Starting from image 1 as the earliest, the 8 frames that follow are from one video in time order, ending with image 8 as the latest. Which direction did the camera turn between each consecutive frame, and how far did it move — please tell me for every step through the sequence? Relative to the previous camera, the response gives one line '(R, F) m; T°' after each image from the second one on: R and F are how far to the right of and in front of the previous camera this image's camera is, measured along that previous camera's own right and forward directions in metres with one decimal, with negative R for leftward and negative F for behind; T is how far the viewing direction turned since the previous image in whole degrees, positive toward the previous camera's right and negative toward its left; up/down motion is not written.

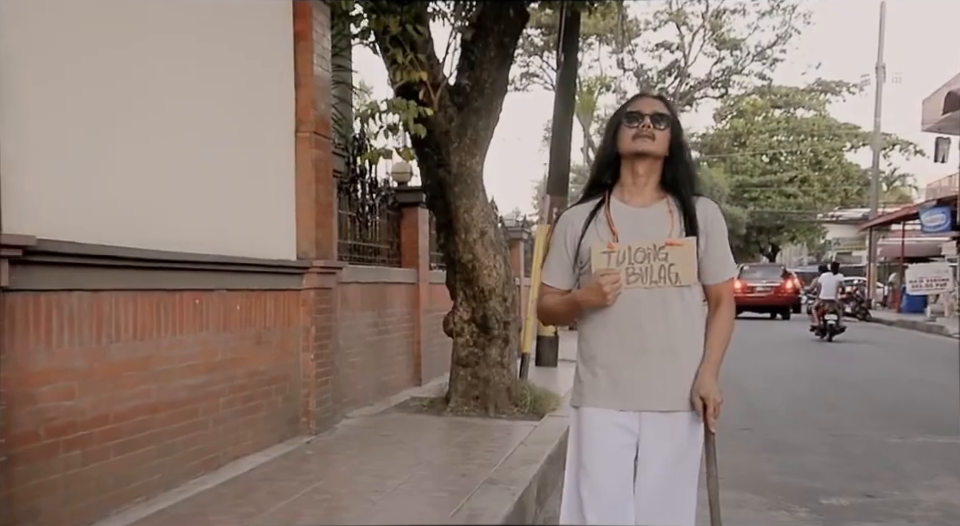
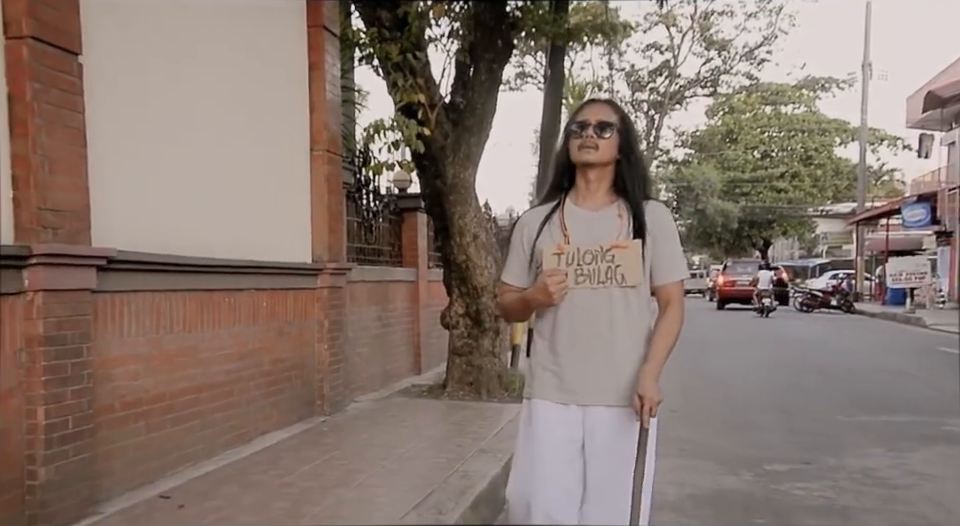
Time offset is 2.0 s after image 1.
(+0.2, -0.4) m; -3°
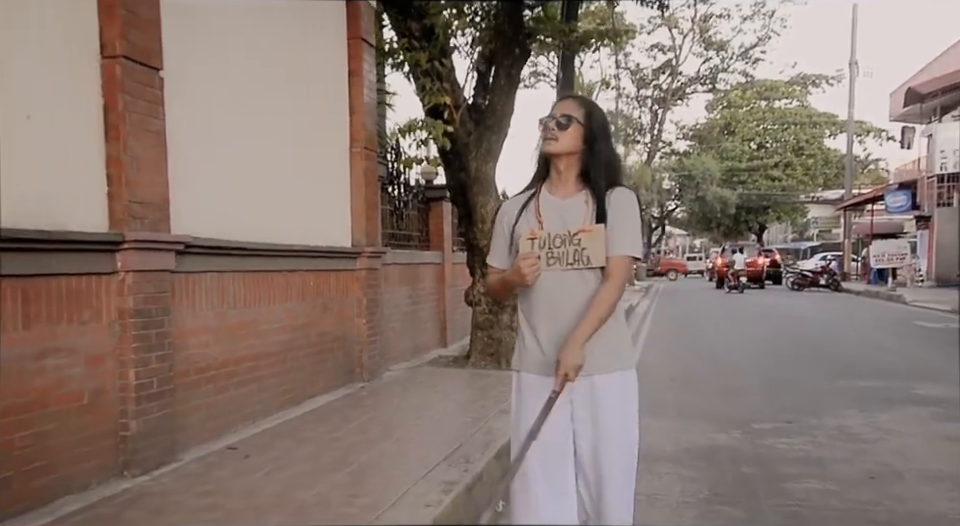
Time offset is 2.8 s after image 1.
(-0.1, -0.4) m; 0°
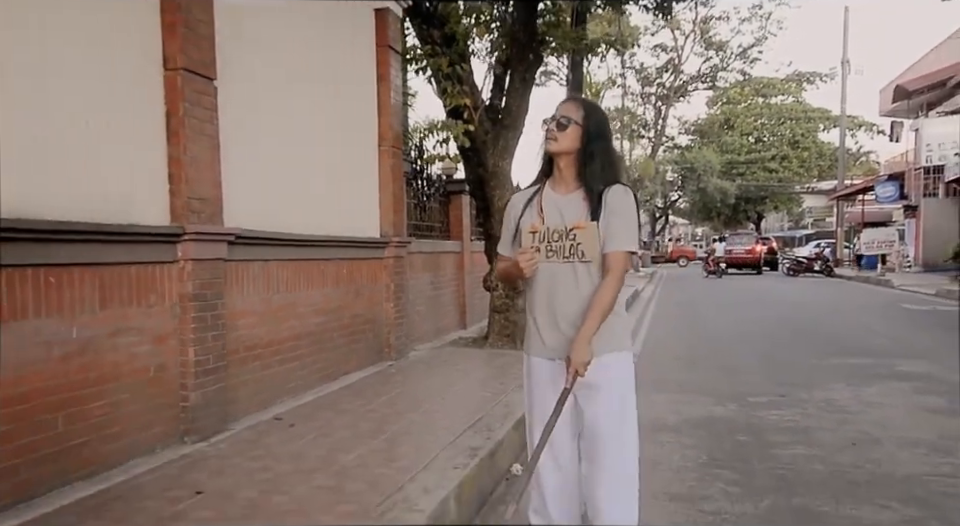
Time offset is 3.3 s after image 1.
(-0.1, -0.4) m; 0°
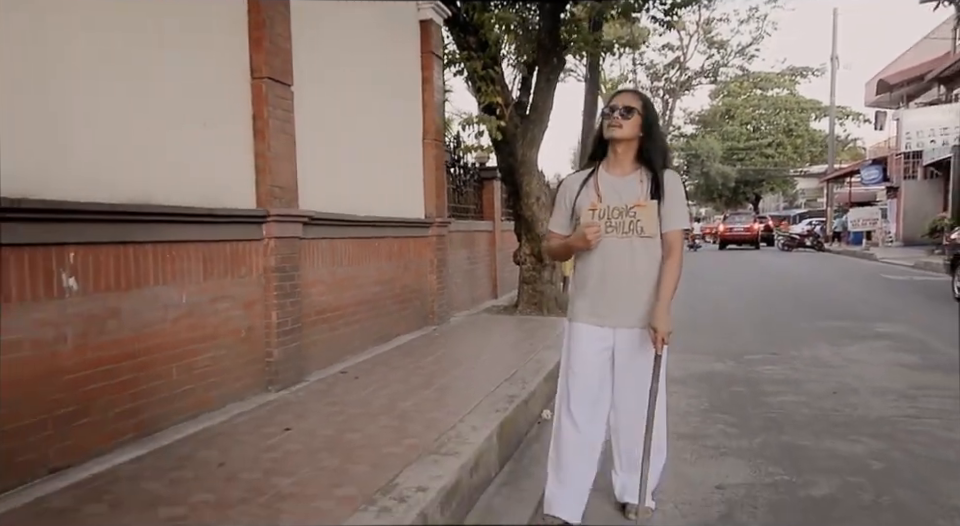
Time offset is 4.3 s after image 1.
(-0.2, -0.6) m; 0°
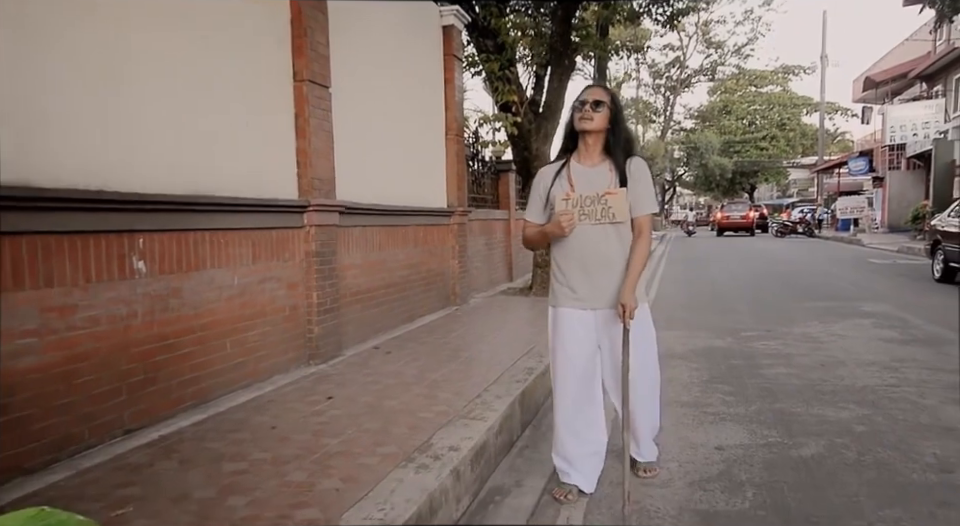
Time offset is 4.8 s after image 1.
(-0.2, -0.4) m; 0°
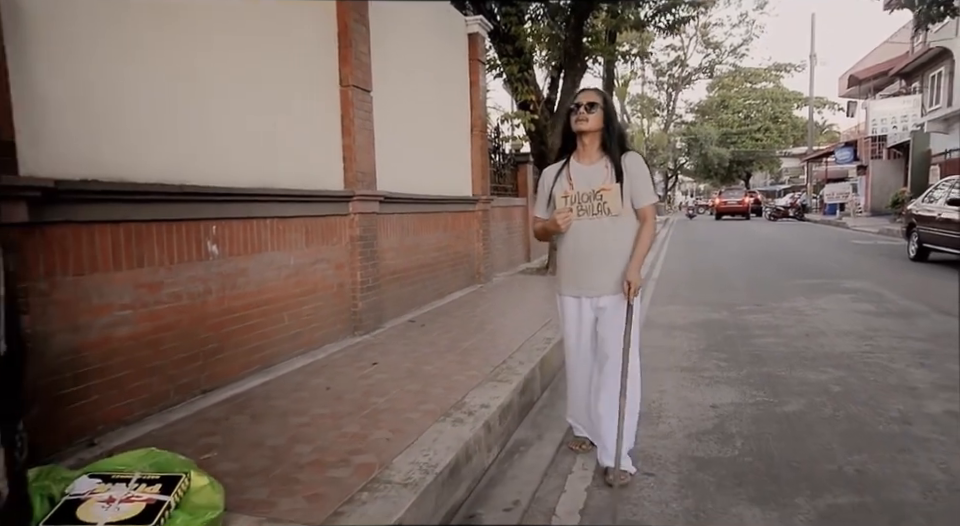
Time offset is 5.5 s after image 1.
(-0.2, -0.6) m; 0°
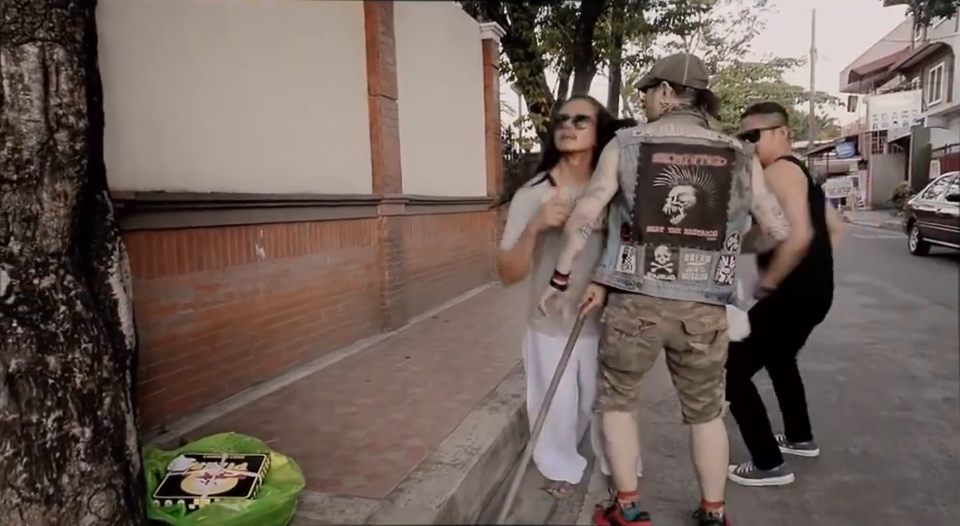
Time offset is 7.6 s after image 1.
(-0.2, -0.4) m; 0°
